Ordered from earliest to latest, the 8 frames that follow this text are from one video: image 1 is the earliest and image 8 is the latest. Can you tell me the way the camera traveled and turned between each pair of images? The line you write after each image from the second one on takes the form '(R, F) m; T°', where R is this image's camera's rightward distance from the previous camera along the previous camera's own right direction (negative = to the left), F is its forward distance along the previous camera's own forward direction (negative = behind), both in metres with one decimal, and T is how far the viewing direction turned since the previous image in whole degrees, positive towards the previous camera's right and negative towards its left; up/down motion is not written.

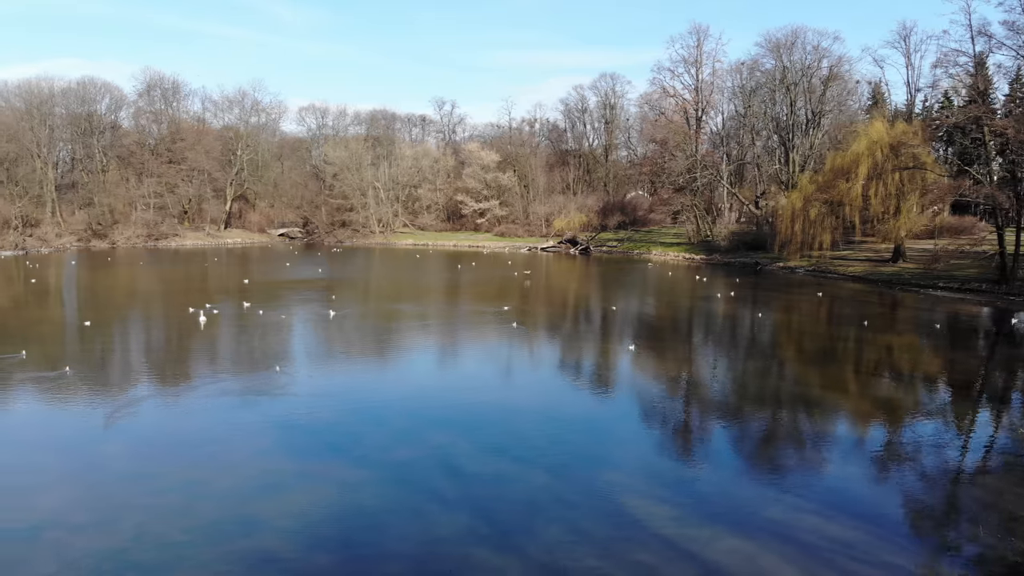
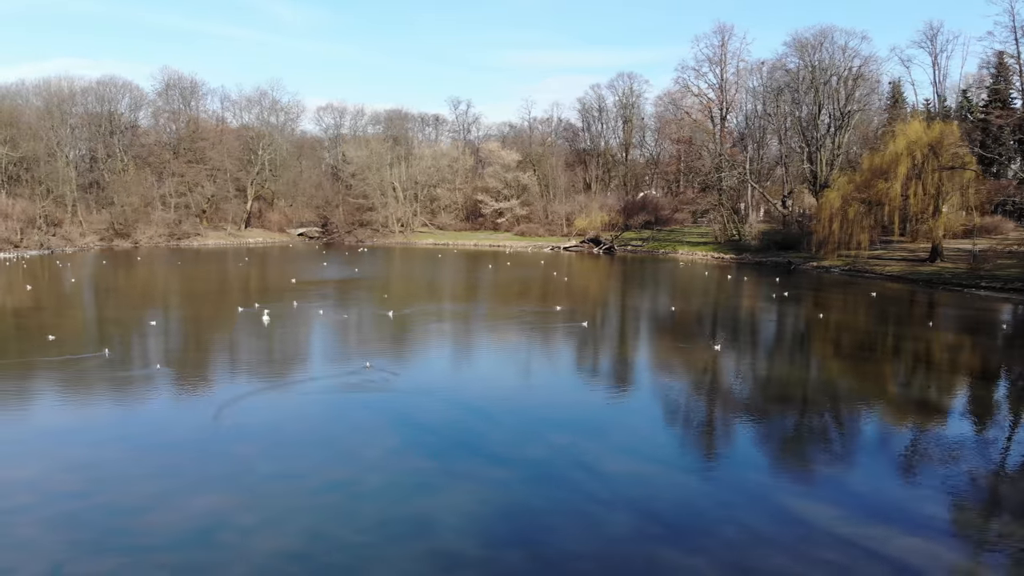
(-1.6, 0.0) m; 0°
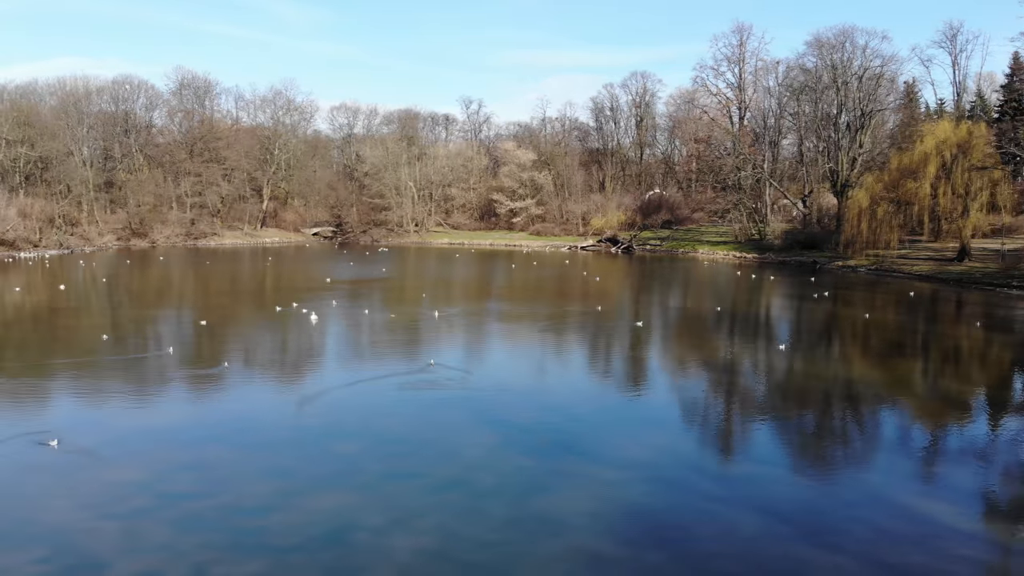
(-1.2, 0.0) m; 0°
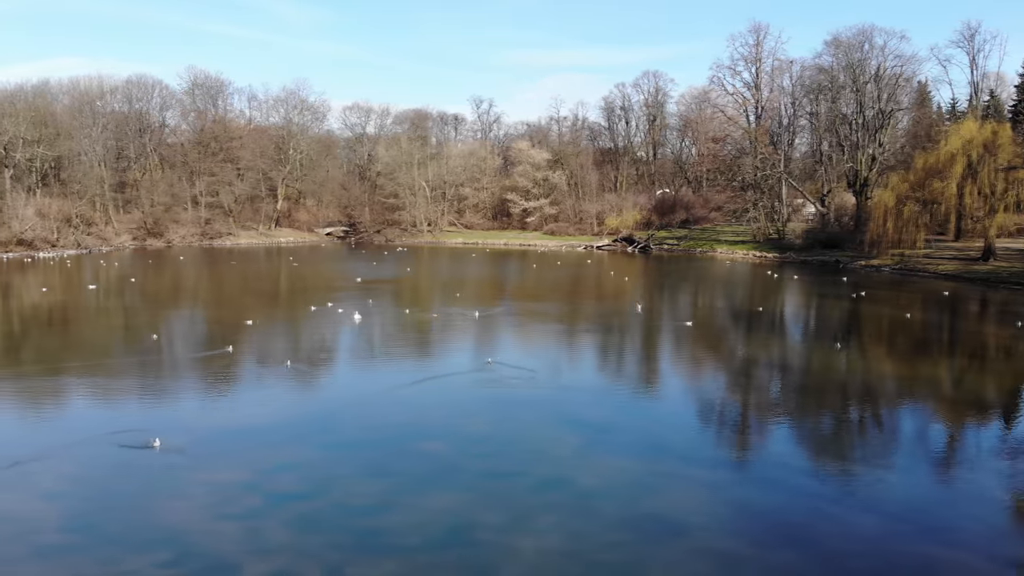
(-1.1, 0.0) m; 0°
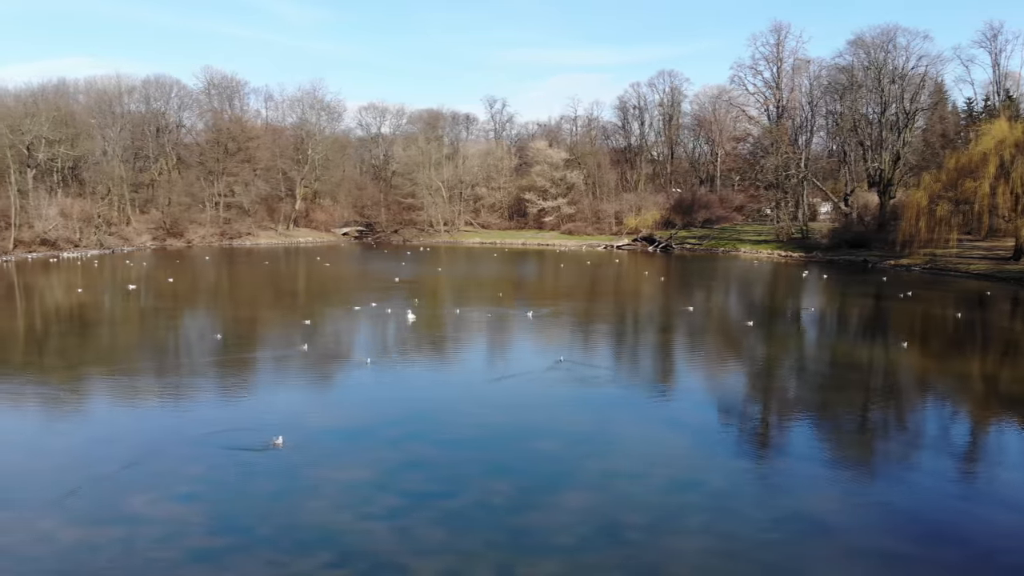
(-1.4, 0.0) m; 0°
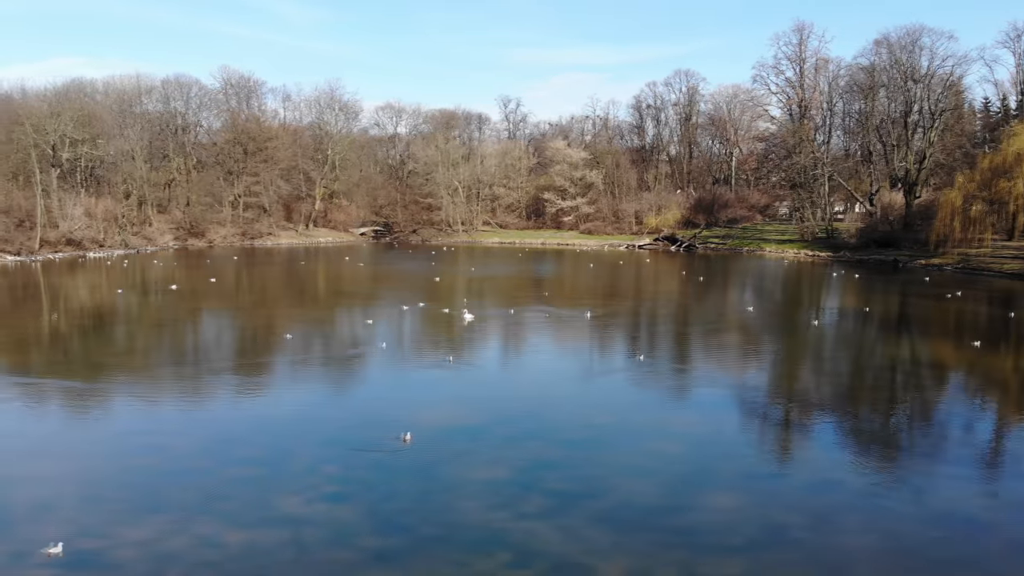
(-1.5, 0.0) m; 0°
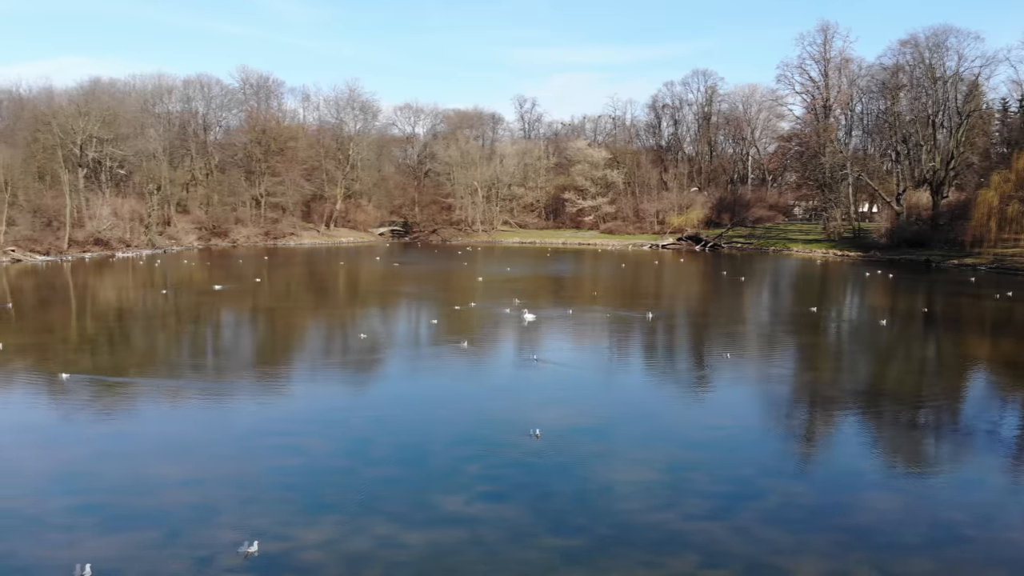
(-1.6, 0.0) m; 0°
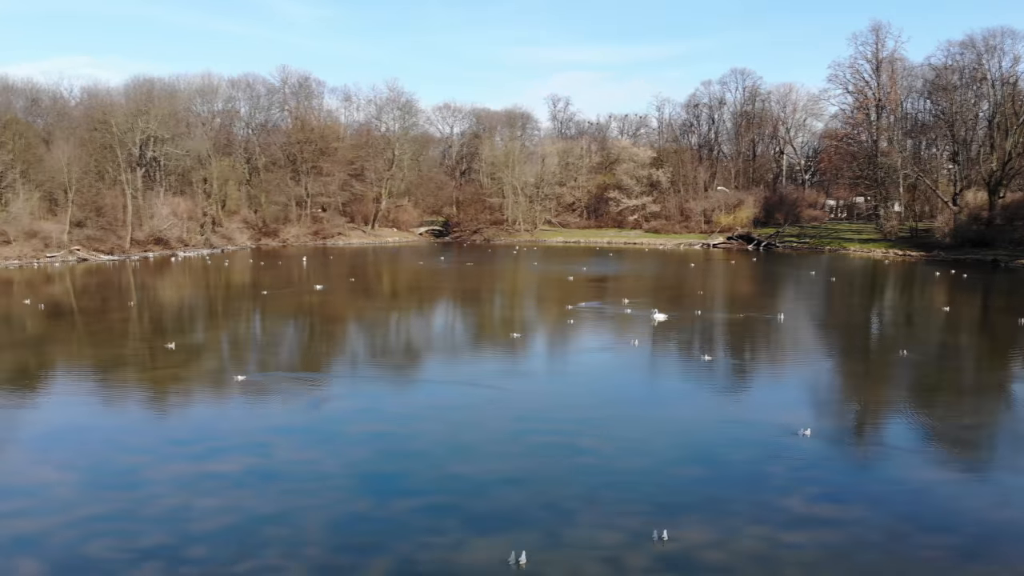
(-3.4, 0.0) m; 0°
